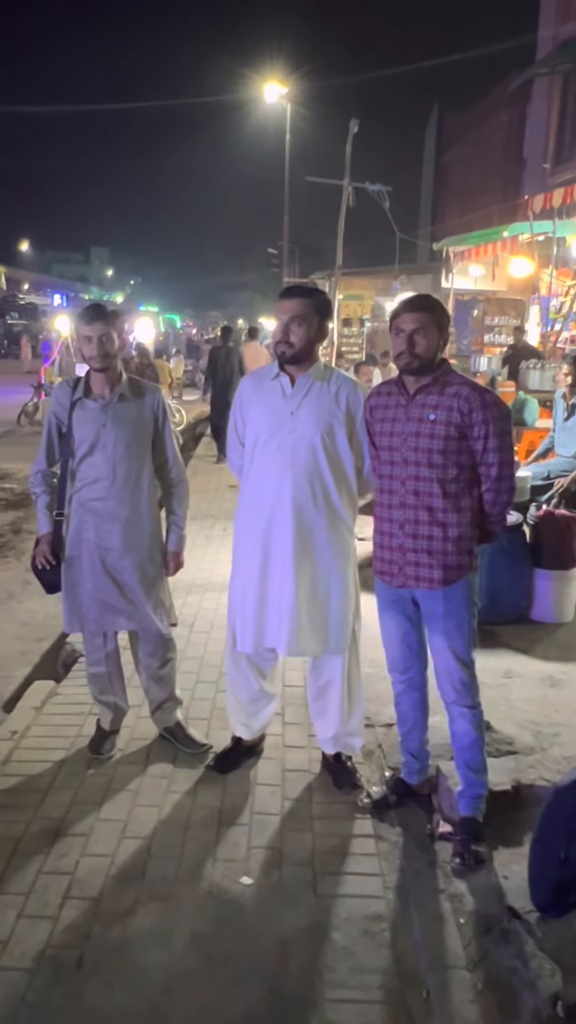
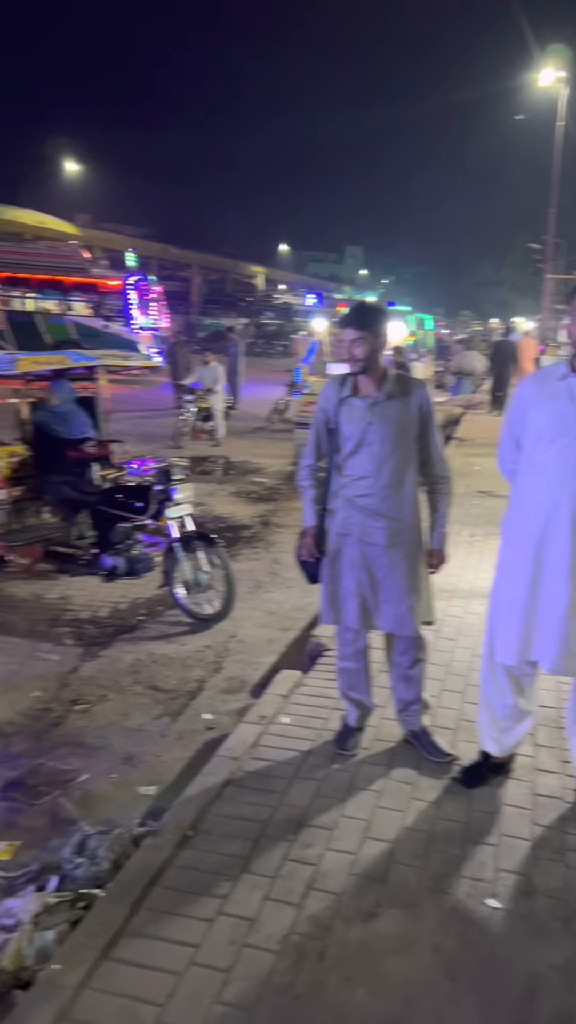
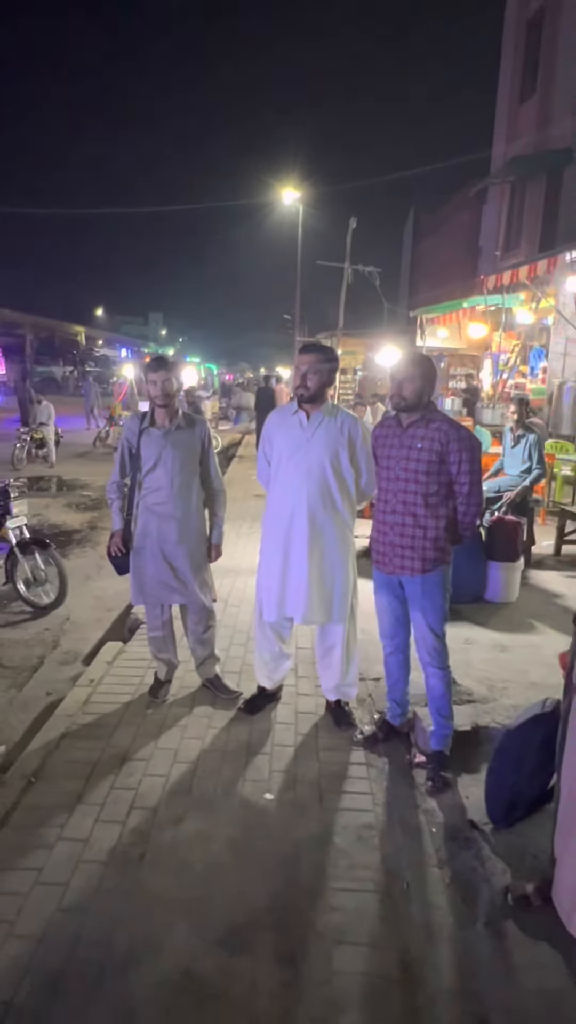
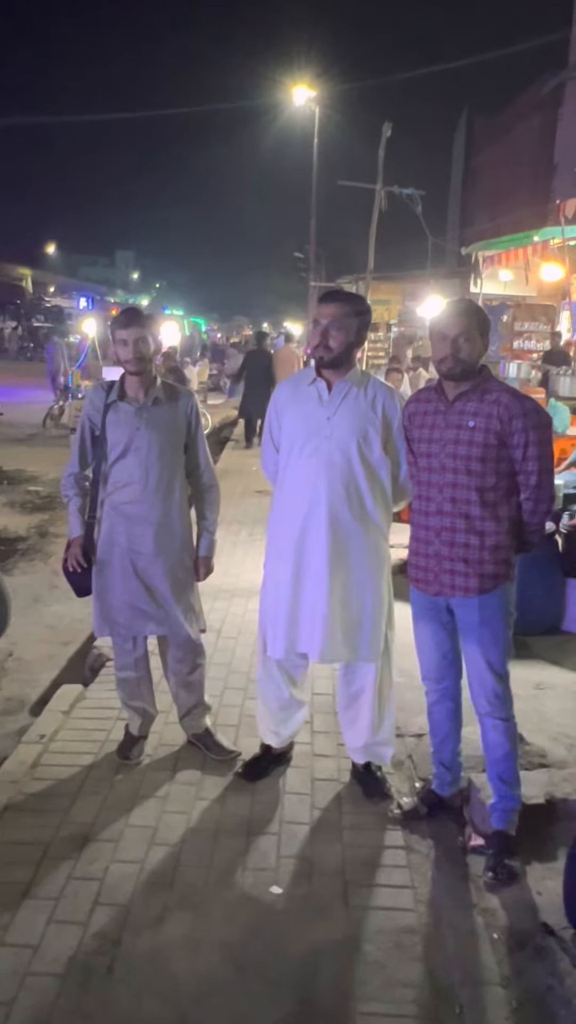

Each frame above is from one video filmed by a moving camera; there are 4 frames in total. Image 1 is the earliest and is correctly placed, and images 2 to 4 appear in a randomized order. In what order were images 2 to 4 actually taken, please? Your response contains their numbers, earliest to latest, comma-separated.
4, 3, 2
